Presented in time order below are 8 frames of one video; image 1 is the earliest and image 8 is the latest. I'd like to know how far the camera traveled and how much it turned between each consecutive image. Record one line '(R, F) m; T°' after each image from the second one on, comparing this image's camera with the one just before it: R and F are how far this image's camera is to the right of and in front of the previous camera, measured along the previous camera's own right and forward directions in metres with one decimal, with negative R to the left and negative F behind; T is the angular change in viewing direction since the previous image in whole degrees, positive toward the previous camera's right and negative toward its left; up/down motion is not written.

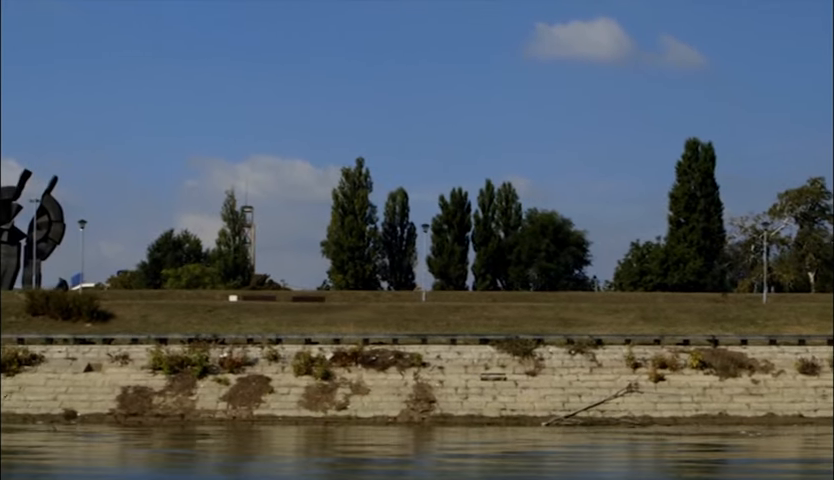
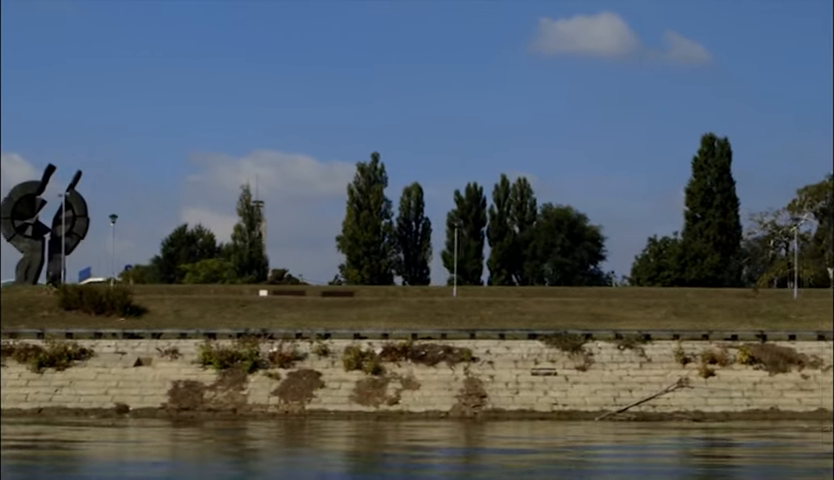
(-1.8, 0.0) m; 0°
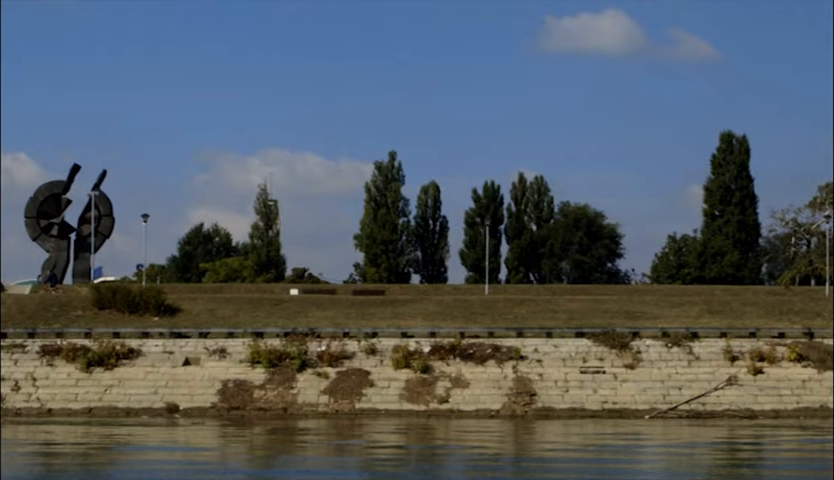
(-1.5, 0.0) m; 0°
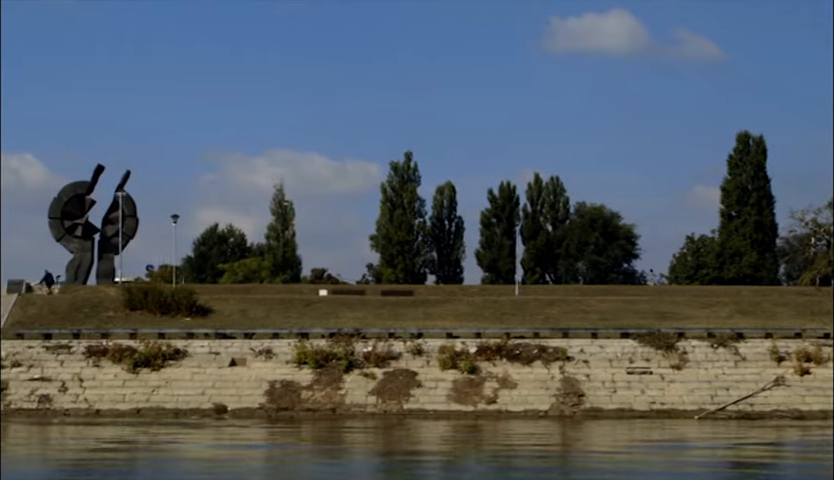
(-1.5, 0.0) m; 0°
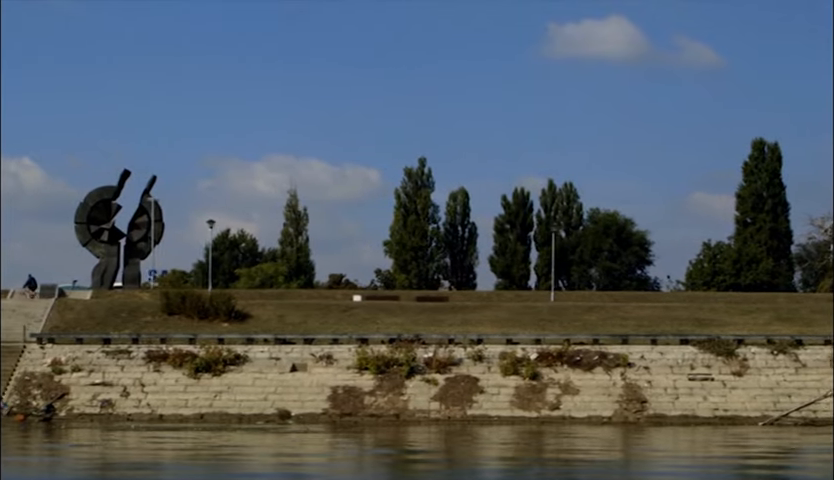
(-2.4, -0.1) m; 0°
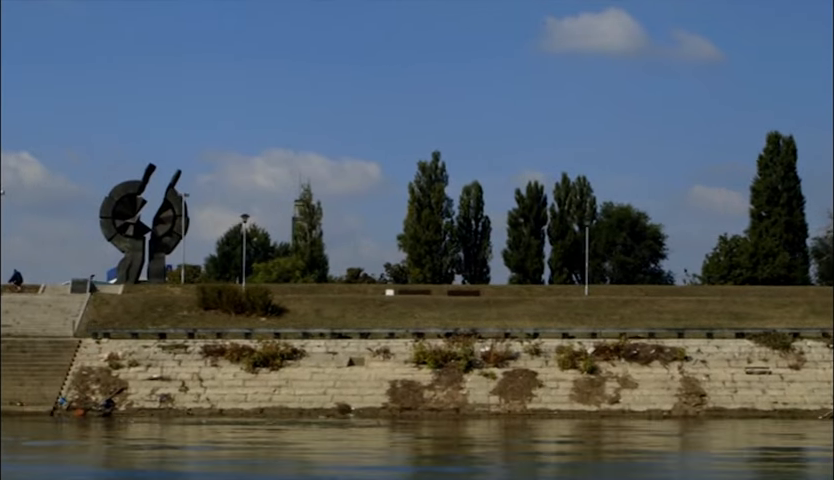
(-2.2, 0.0) m; 0°
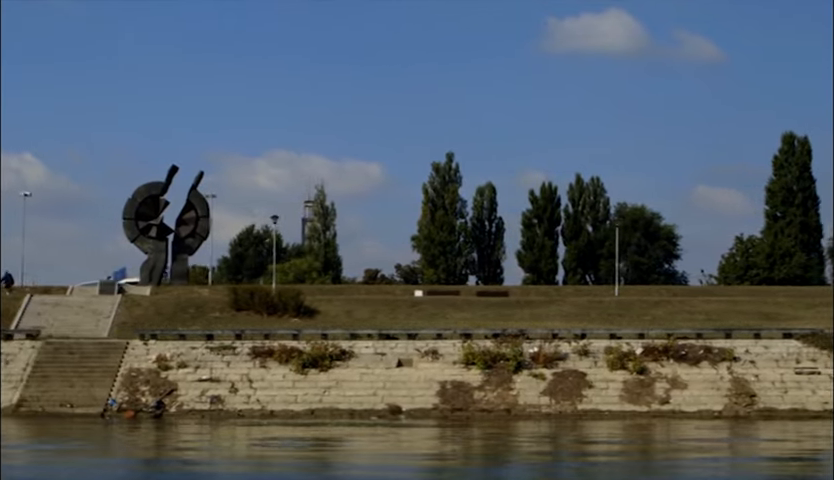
(-1.8, 0.0) m; 0°
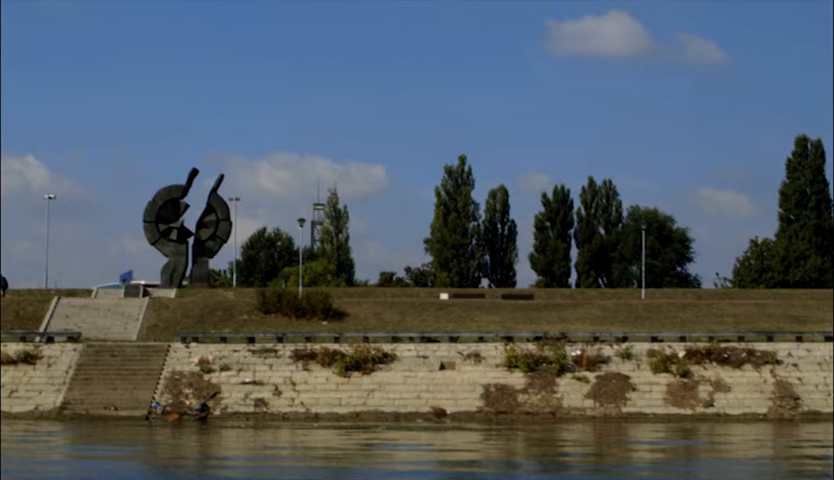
(-1.5, 0.0) m; 0°
